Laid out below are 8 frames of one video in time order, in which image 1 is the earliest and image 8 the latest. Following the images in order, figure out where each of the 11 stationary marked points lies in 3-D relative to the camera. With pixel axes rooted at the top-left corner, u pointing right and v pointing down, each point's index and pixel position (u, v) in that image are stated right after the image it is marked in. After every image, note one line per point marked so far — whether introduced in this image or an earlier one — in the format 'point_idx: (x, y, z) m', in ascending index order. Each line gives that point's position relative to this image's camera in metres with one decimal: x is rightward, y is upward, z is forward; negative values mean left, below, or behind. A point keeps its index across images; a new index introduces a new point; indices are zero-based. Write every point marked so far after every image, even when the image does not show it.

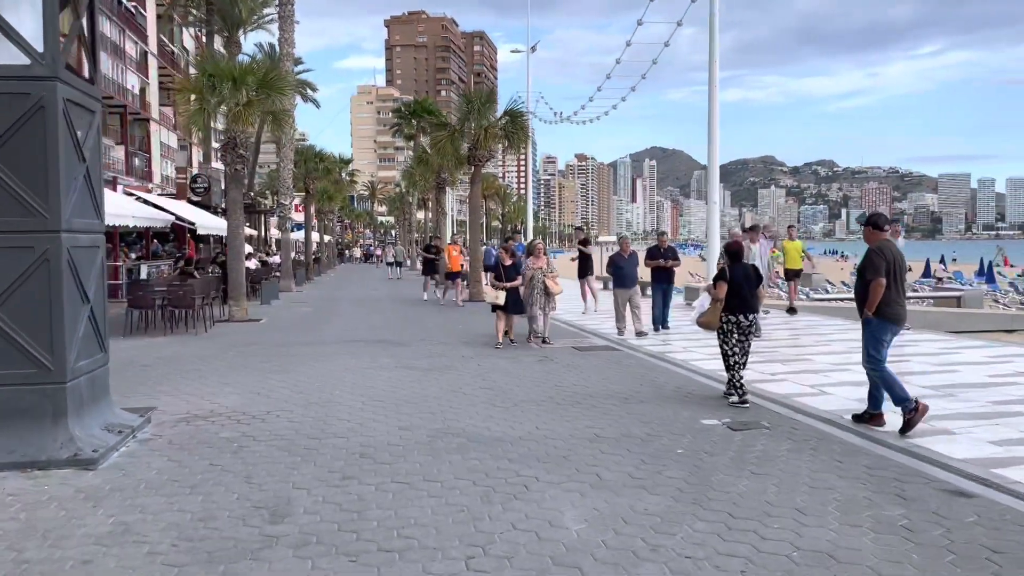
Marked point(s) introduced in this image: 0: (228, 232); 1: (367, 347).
0: (-5.8, +1.1, +17.7) m
1: (-2.2, -0.9, +12.9) m
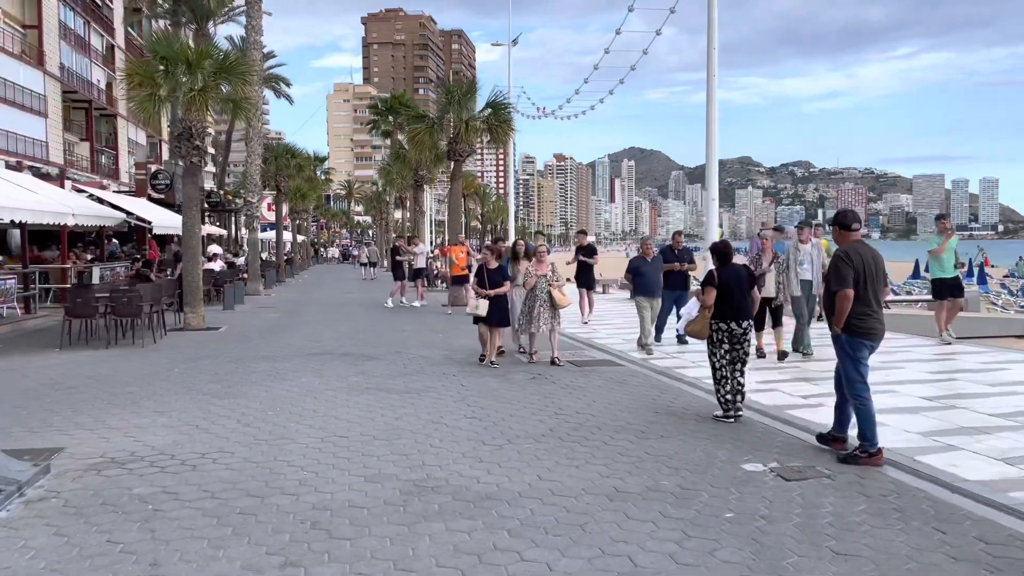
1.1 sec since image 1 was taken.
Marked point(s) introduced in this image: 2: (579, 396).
0: (-6.1, +1.0, +16.0) m
1: (-2.3, -1.0, +11.4) m
2: (+0.7, -1.1, +8.8) m
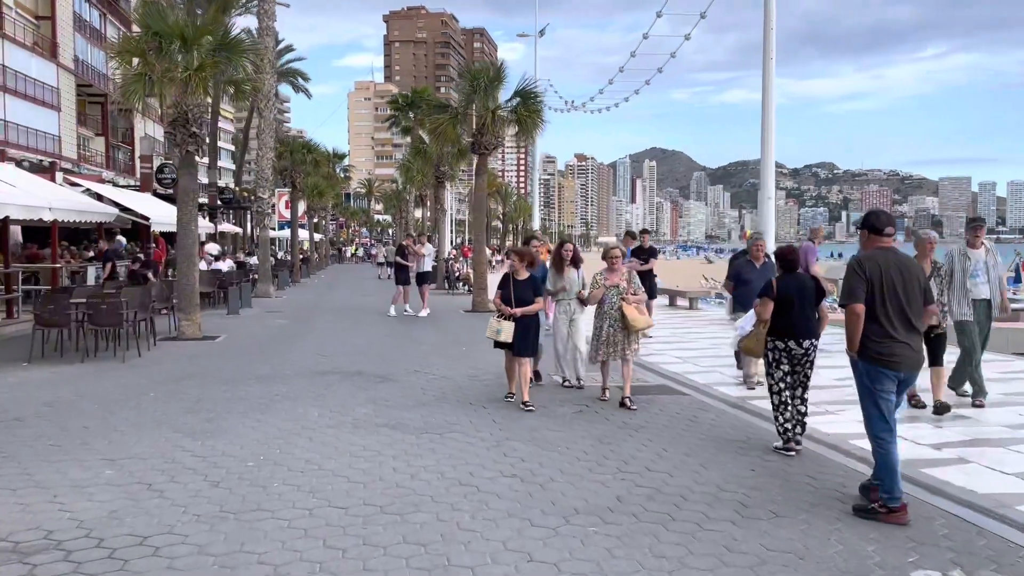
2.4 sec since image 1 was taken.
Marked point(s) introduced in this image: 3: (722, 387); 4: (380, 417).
0: (-5.5, +0.9, +14.3) m
1: (-1.9, -1.1, +9.6) m
2: (+1.1, -1.2, +6.9) m
3: (+2.3, -1.1, +9.6) m
4: (-1.2, -1.2, +7.8) m
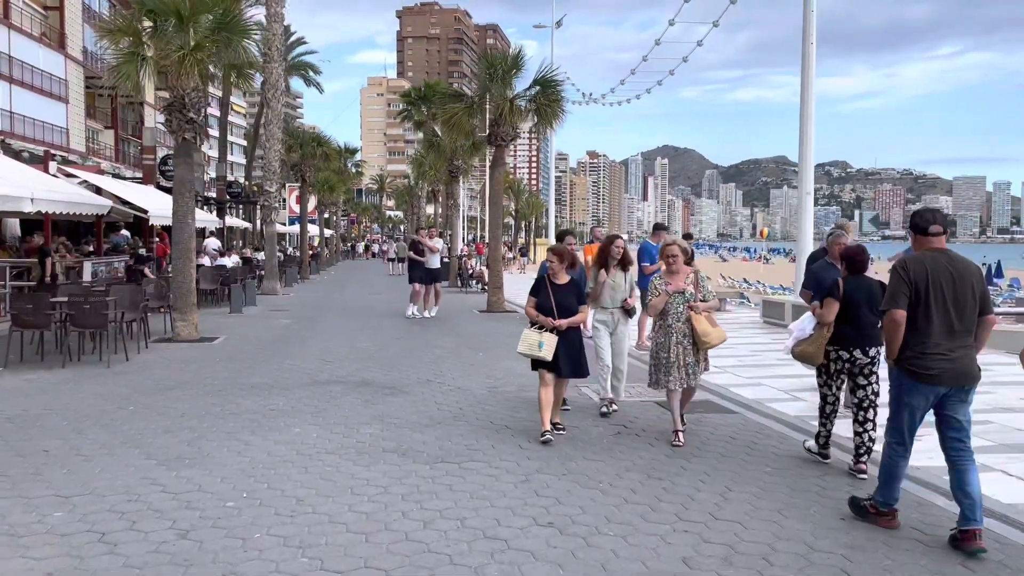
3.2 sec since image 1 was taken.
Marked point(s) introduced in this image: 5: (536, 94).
0: (-5.2, +1.0, +13.3) m
1: (-1.7, -1.1, +8.5) m
2: (+1.3, -1.3, +5.9) m
3: (+2.6, -1.1, +8.5) m
4: (-1.0, -1.2, +6.7) m
5: (+0.5, +4.4, +19.6) m
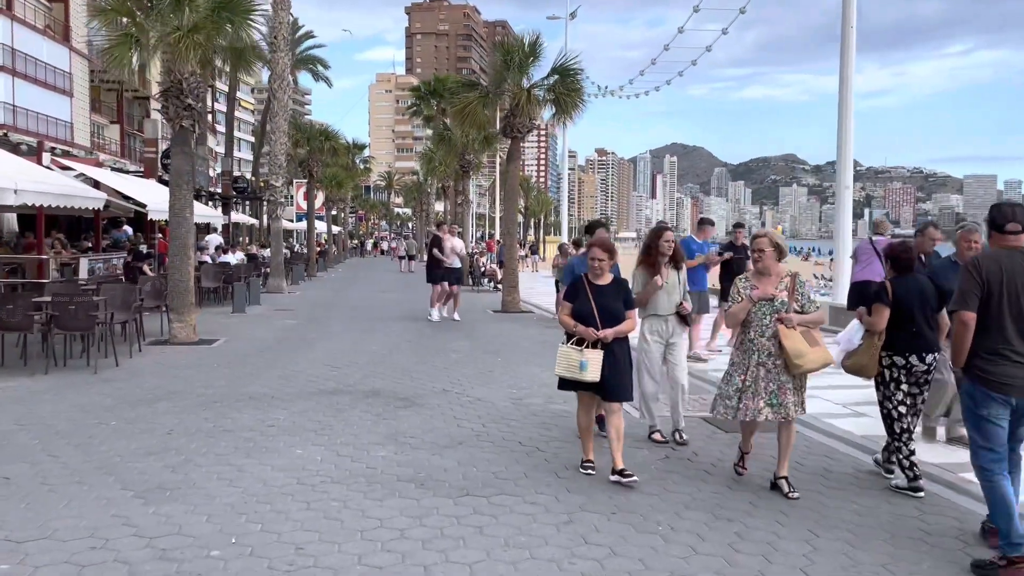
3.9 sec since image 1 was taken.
0: (-4.9, +1.0, +12.5) m
1: (-1.4, -1.1, +7.7) m
2: (+1.5, -1.3, +4.9) m
3: (+2.8, -1.1, +7.6) m
4: (-0.7, -1.2, +5.8) m
5: (+0.9, +4.4, +18.6) m
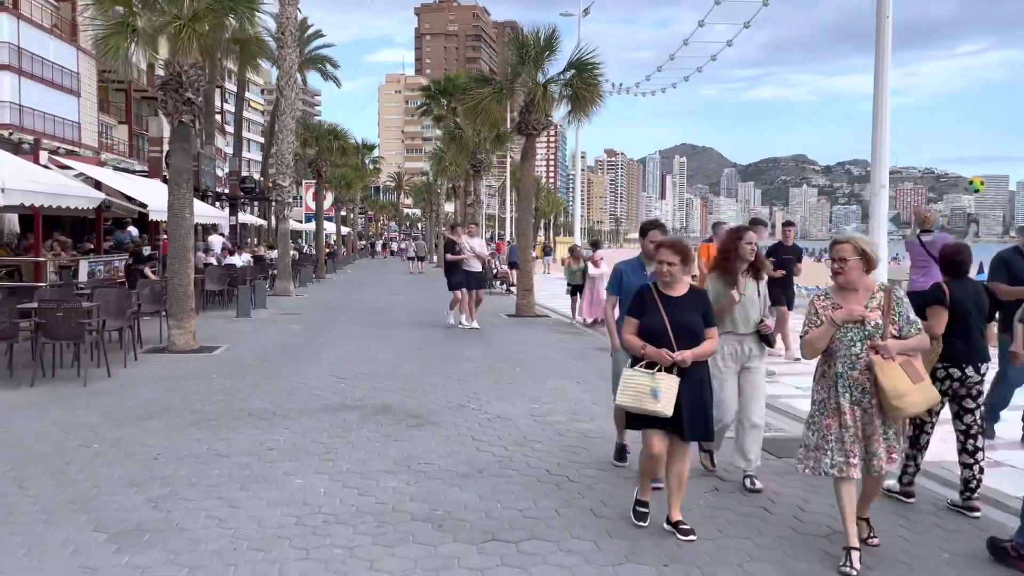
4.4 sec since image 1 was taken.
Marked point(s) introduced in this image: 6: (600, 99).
0: (-4.7, +0.9, +11.8) m
1: (-1.2, -1.2, +7.0) m
2: (+1.7, -1.3, +4.2) m
3: (+3.0, -1.2, +6.8) m
4: (-0.6, -1.3, +5.1) m
5: (+1.2, +4.3, +17.9) m
6: (+1.8, +3.9, +17.9) m
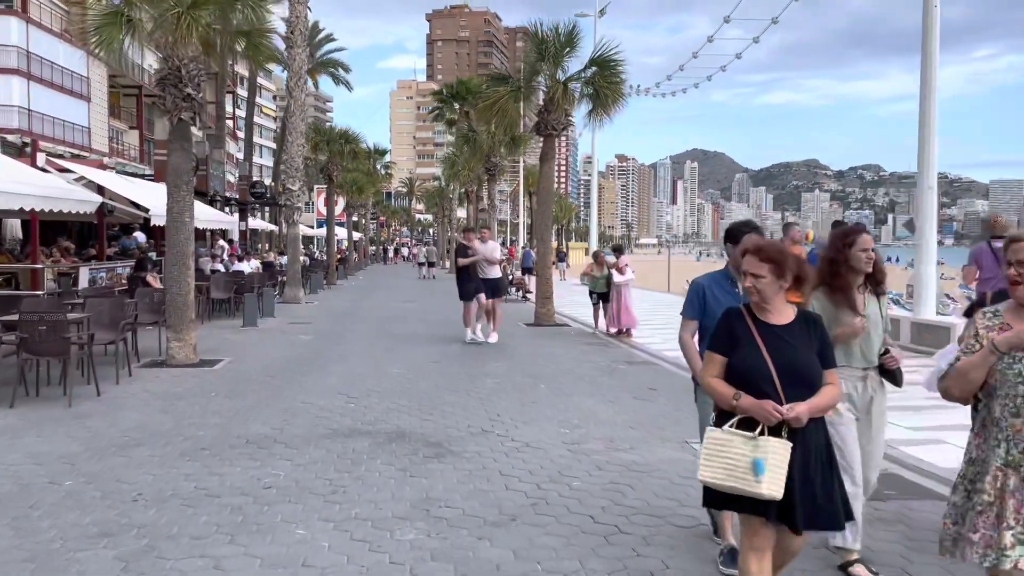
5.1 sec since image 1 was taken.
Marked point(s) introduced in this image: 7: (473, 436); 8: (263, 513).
0: (-4.4, +0.8, +11.0) m
1: (-1.0, -1.2, +6.1) m
2: (+1.8, -1.4, +3.3) m
3: (+3.2, -1.3, +5.9) m
4: (-0.4, -1.3, +4.3) m
5: (+1.6, +4.2, +17.1) m
6: (+2.2, +3.7, +17.0) m
7: (-0.3, -1.2, +7.1) m
8: (-1.4, -1.3, +5.0) m
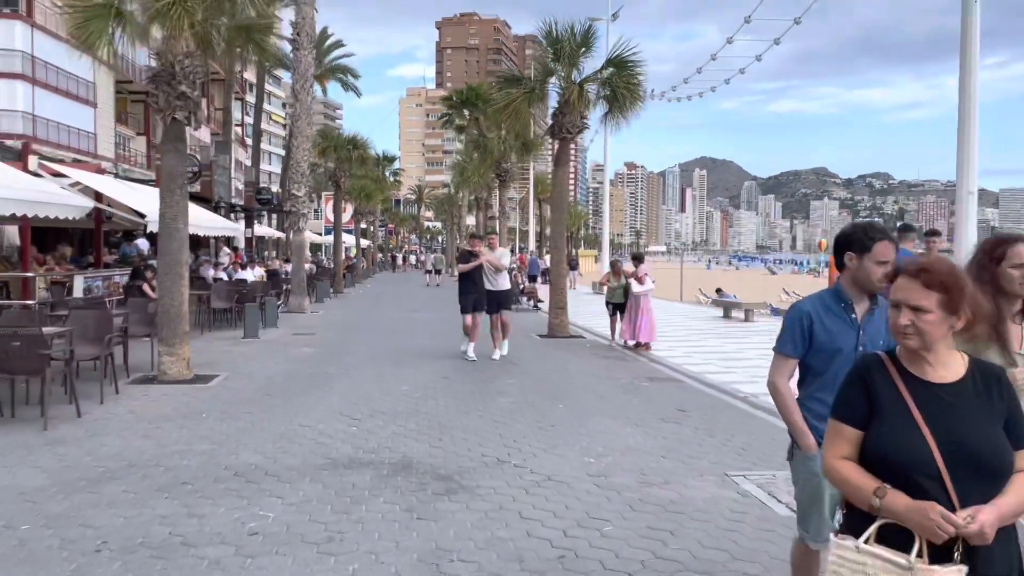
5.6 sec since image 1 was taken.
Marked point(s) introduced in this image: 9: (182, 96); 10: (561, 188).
0: (-4.2, +0.7, +10.3) m
1: (-0.9, -1.3, +5.4) m
2: (+1.9, -1.5, +2.5) m
3: (+3.4, -1.4, +5.1) m
4: (-0.2, -1.4, +3.5) m
5: (+1.8, +4.0, +16.3) m
6: (+2.4, +3.5, +16.3) m
7: (-0.2, -1.3, +6.3) m
8: (-1.3, -1.4, +4.2) m
9: (-4.0, +2.3, +10.4) m
10: (+0.9, +1.9, +16.5) m
